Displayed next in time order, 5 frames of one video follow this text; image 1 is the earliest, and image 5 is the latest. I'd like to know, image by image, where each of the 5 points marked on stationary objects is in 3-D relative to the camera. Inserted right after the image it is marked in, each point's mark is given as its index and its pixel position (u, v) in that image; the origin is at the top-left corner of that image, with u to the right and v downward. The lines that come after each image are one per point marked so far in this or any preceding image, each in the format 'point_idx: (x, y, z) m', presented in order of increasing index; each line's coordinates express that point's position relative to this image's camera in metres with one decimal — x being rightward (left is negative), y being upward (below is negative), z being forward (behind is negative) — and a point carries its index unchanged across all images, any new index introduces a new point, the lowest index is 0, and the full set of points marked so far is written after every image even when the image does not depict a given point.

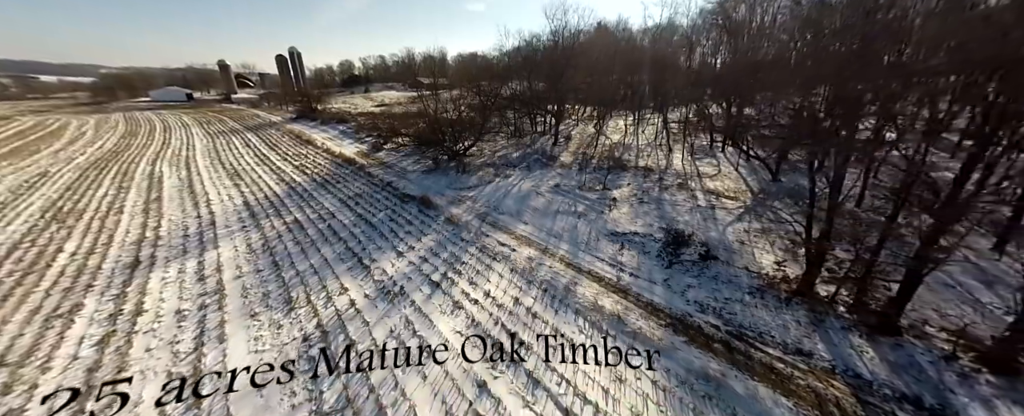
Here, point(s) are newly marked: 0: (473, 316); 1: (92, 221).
0: (-0.8, -2.1, +5.6) m
1: (-14.4, -0.4, +9.9) m
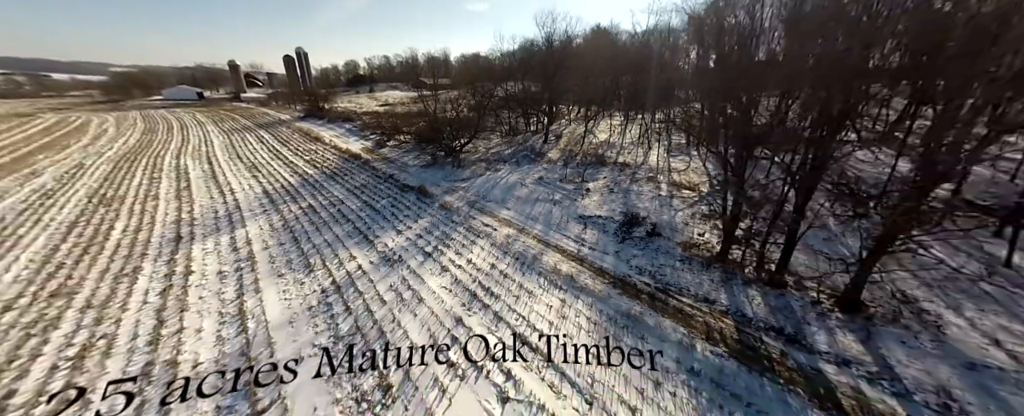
0: (-1.4, -1.6, +7.0) m
1: (-14.9, +0.2, +11.3) m
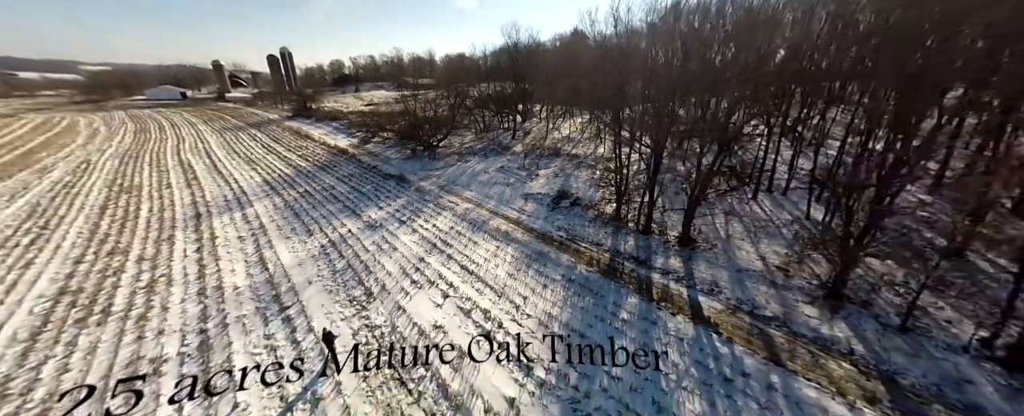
0: (-2.9, -0.9, +9.3) m
1: (-16.6, +0.8, +13.2) m
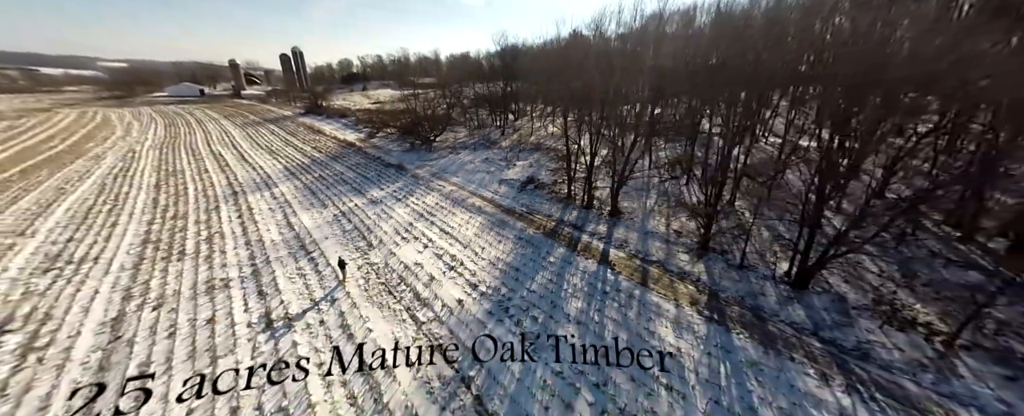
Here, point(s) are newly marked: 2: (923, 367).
0: (-4.0, 0.0, +11.7) m
1: (-17.7, +1.8, +15.8) m
2: (+7.3, -2.8, +5.1) m
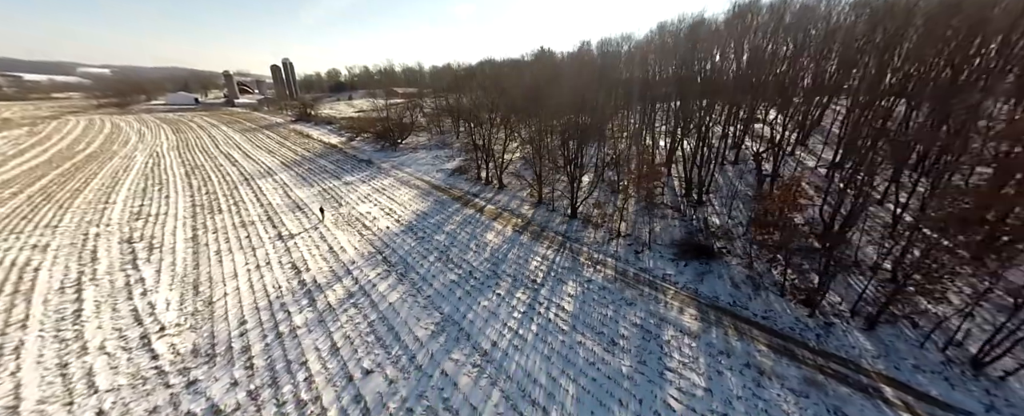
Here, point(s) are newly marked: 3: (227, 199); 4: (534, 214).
0: (-8.3, +1.3, +17.2) m
1: (-22.1, +2.9, +21.0) m
2: (+3.2, -1.3, +10.9) m
3: (-15.6, +0.5, +15.8) m
4: (+1.1, -0.3, +13.2) m
